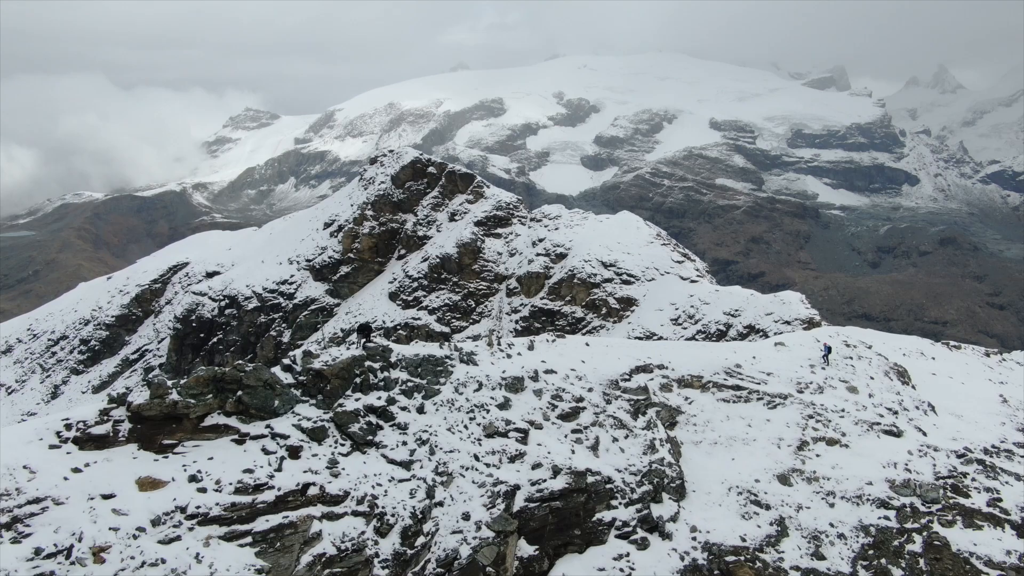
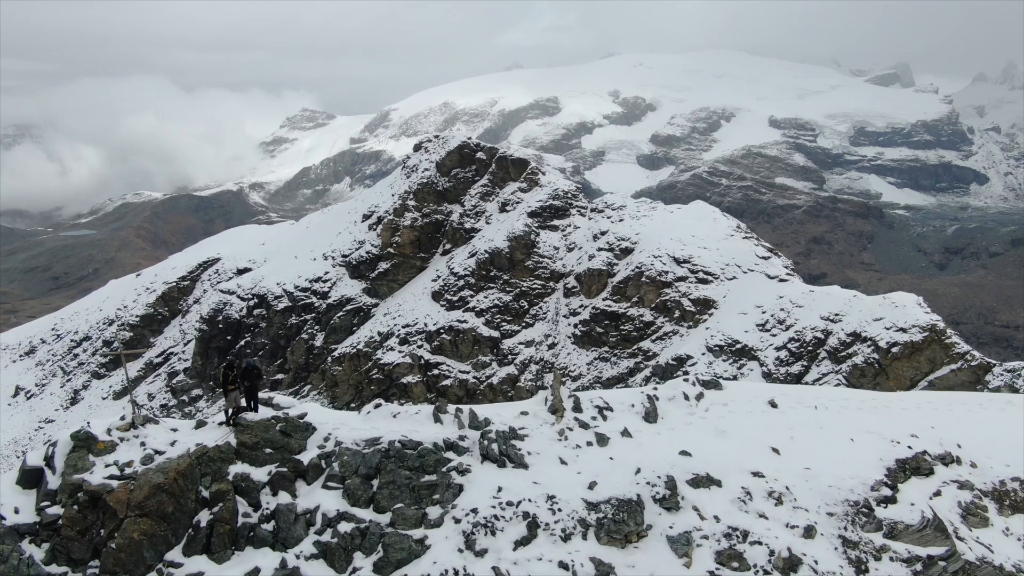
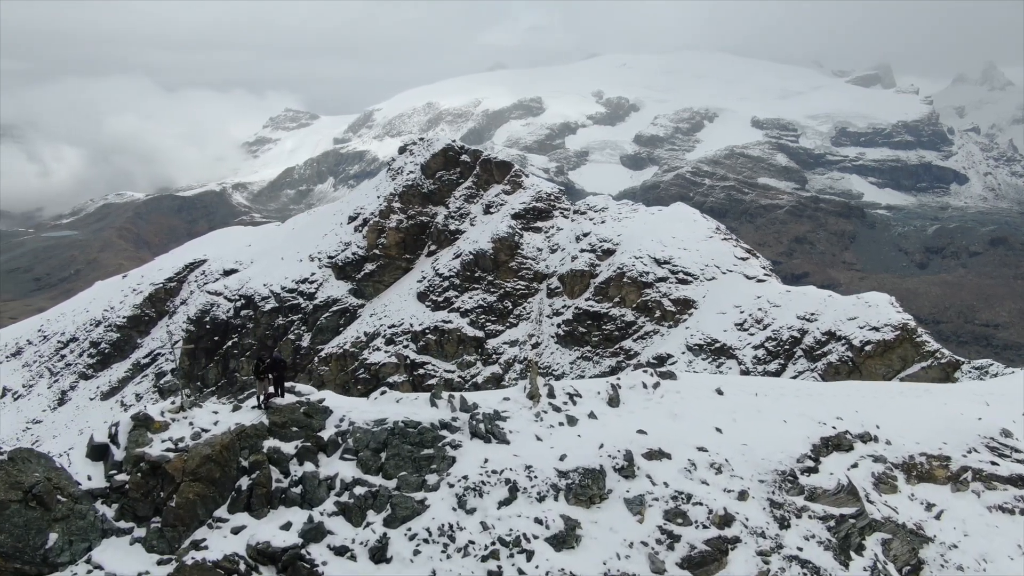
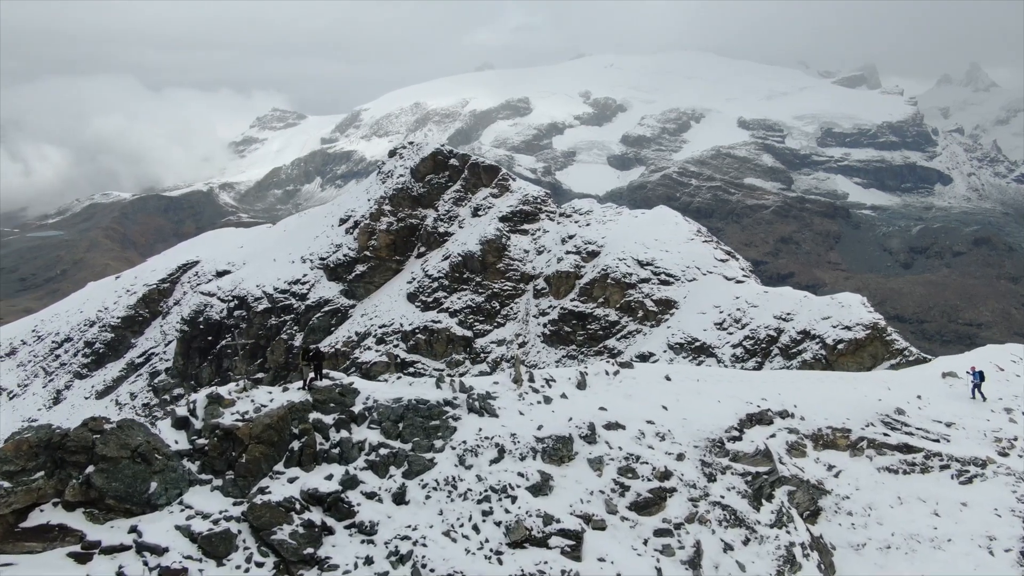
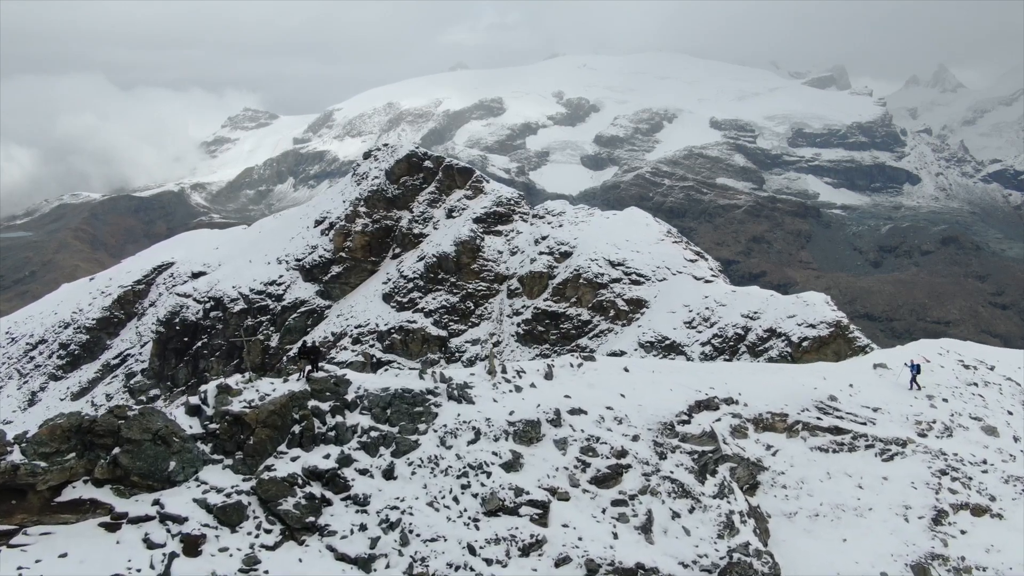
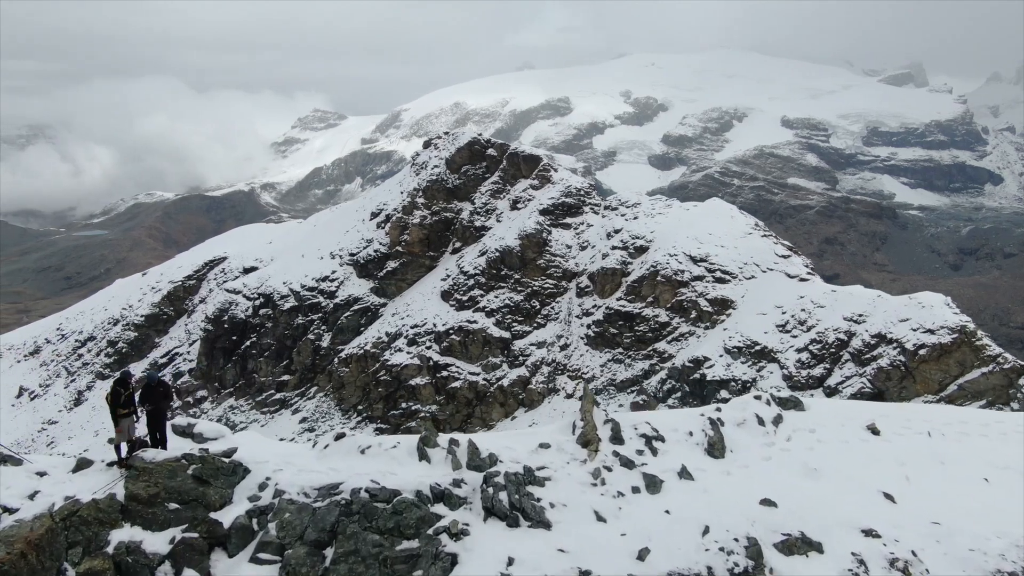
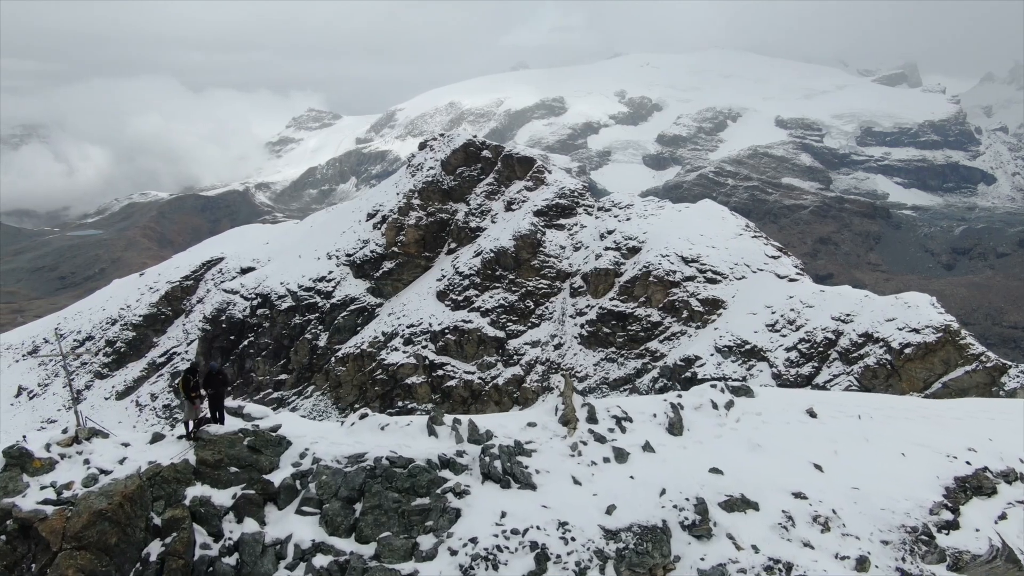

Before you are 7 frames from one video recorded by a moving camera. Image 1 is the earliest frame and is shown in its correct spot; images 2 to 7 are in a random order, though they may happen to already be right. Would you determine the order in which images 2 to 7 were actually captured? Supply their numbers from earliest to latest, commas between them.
5, 4, 3, 2, 7, 6
